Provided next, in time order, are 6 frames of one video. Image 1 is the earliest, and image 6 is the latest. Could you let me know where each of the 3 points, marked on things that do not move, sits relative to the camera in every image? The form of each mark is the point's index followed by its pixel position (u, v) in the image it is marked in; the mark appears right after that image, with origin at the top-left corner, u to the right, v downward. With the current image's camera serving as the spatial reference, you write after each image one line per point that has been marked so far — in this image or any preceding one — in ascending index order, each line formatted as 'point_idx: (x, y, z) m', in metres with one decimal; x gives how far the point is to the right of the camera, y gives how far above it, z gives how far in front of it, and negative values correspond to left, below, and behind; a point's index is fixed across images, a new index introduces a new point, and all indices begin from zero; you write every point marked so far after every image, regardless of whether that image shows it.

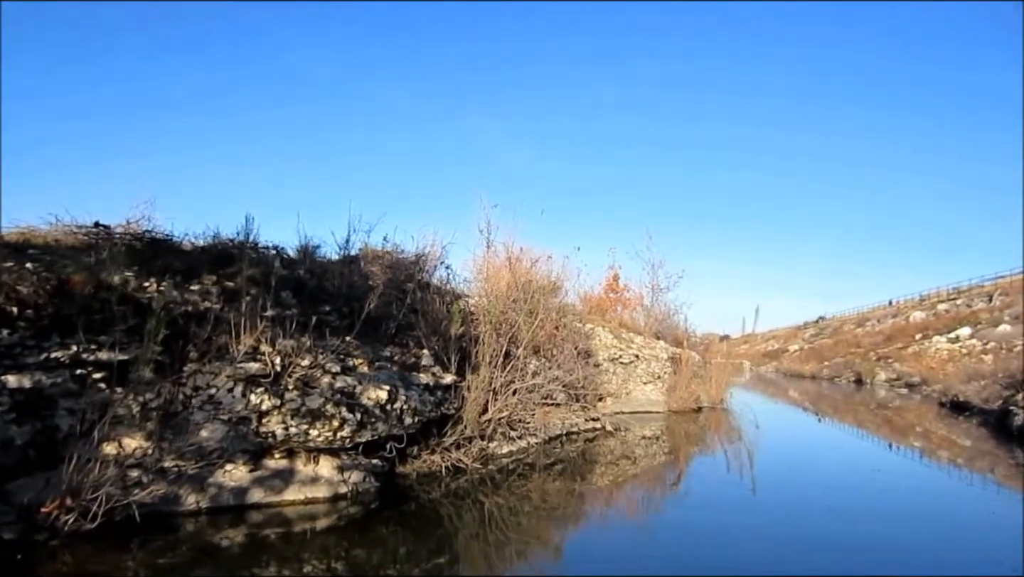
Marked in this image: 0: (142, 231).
0: (-5.6, +0.9, +10.9) m
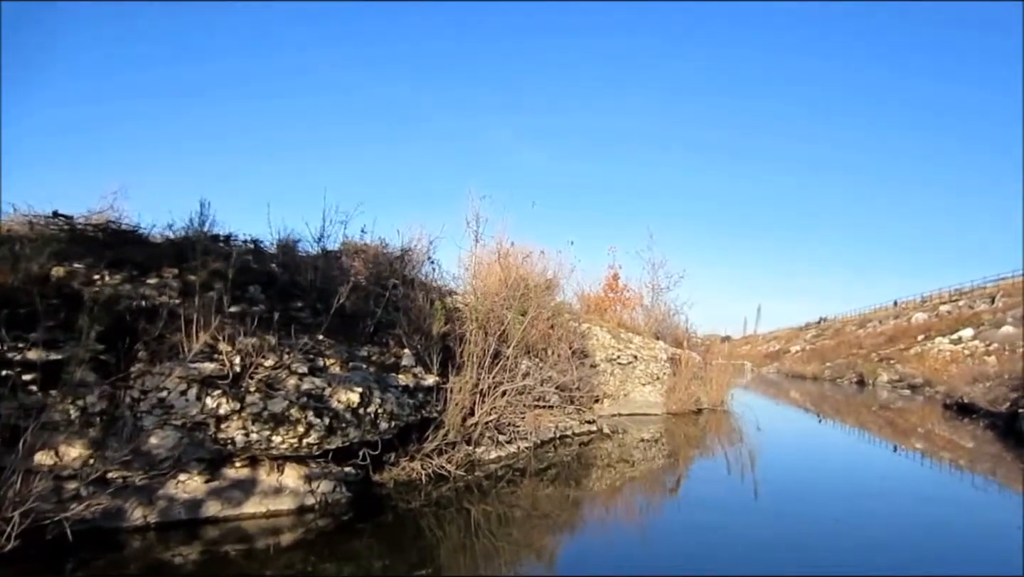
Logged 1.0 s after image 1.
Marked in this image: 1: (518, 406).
0: (-5.8, +1.0, +10.2) m
1: (+0.1, -2.2, +13.5) m
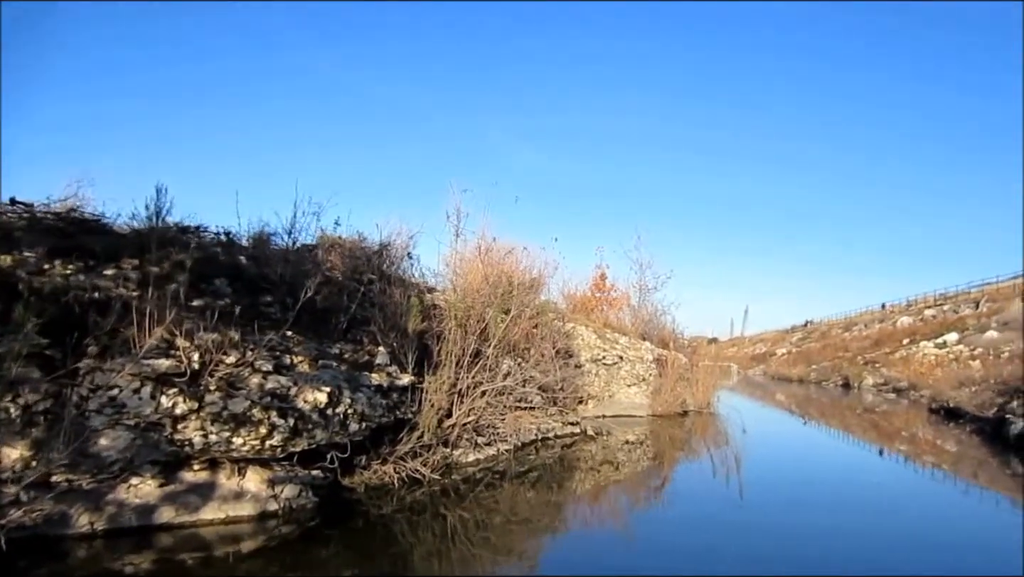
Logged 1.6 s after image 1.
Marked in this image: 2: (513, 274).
0: (-6.0, +1.1, +9.8) m
1: (-0.3, -2.2, +13.1) m
2: (0.0, +0.3, +14.8) m
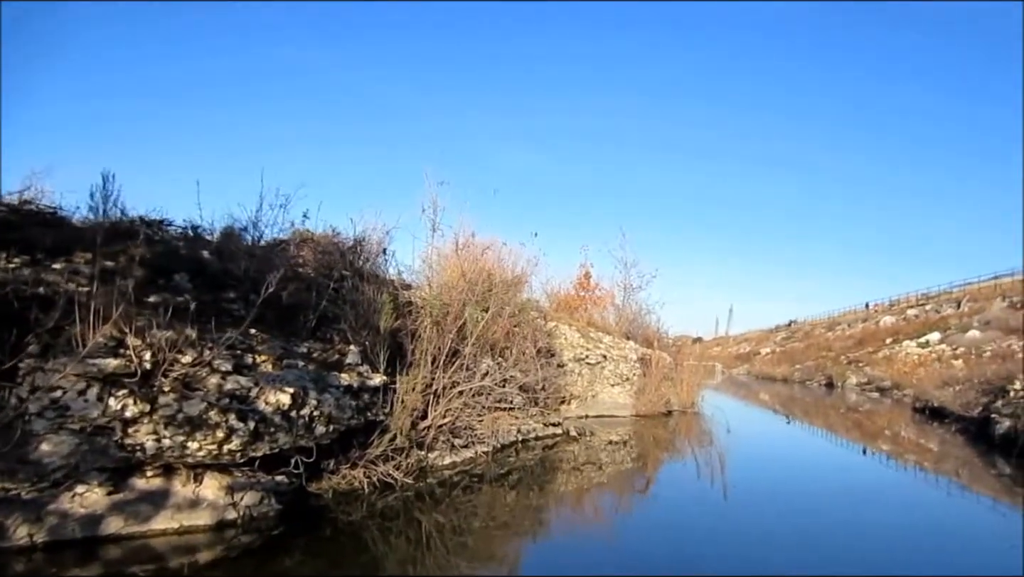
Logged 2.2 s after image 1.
0: (-6.3, +1.1, +9.3) m
1: (-0.6, -2.1, +12.8) m
2: (-0.4, +0.3, +14.5) m
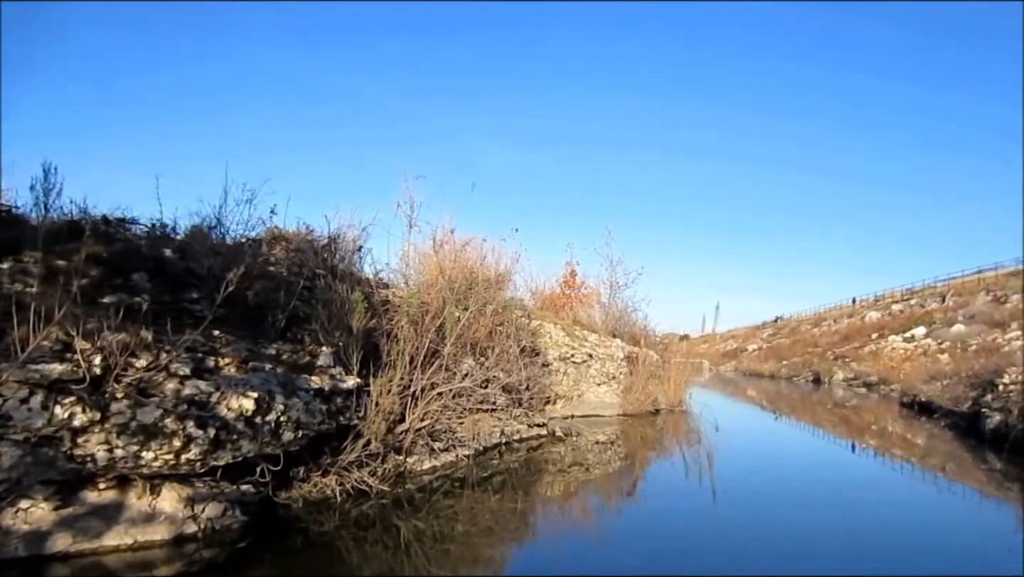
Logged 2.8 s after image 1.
0: (-6.6, +1.1, +8.9) m
1: (-0.9, -2.1, +12.4) m
2: (-0.7, +0.4, +14.1) m
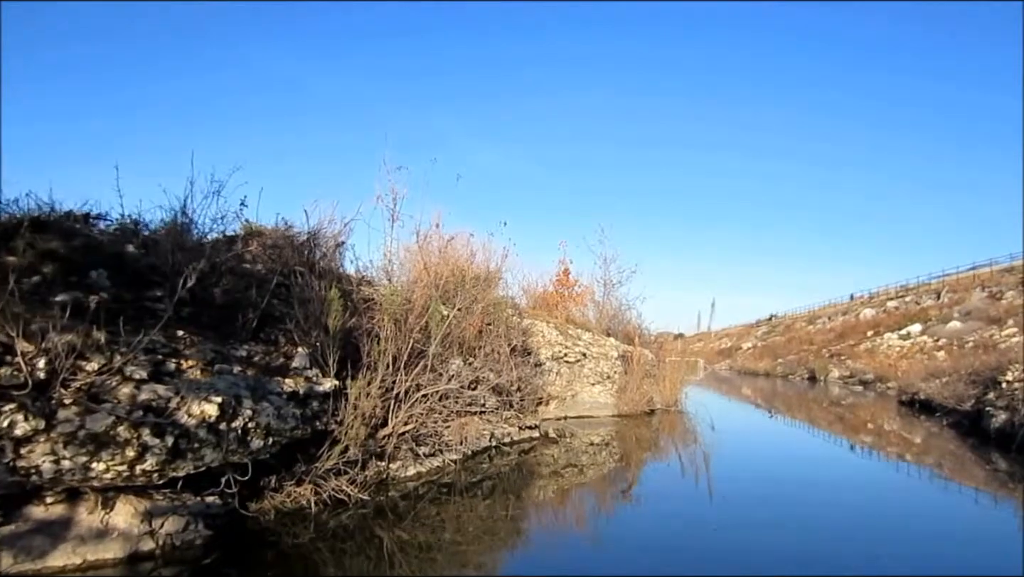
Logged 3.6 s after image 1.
0: (-6.8, +1.1, +8.3) m
1: (-1.1, -2.0, +12.0) m
2: (-0.9, +0.4, +13.6) m
